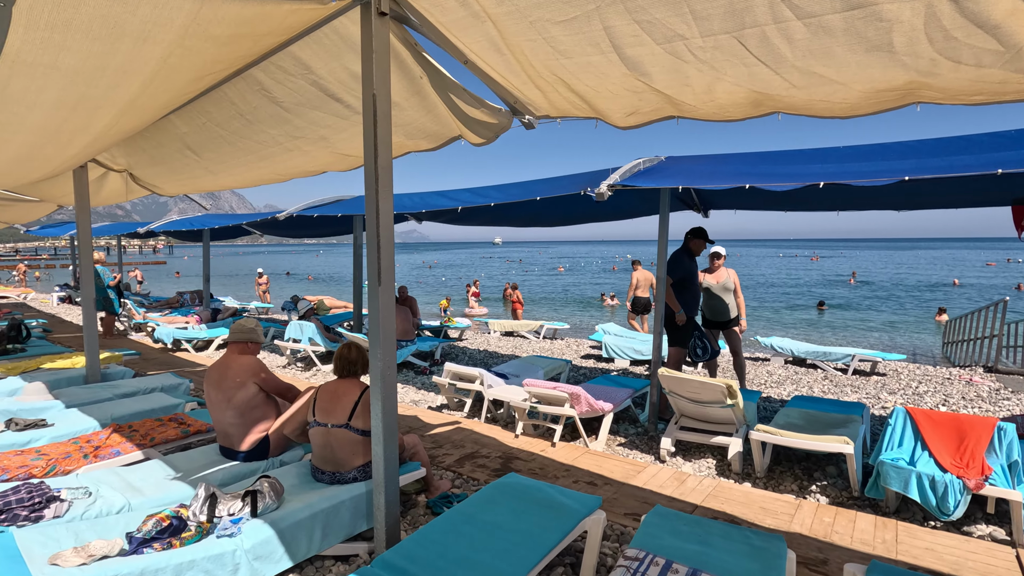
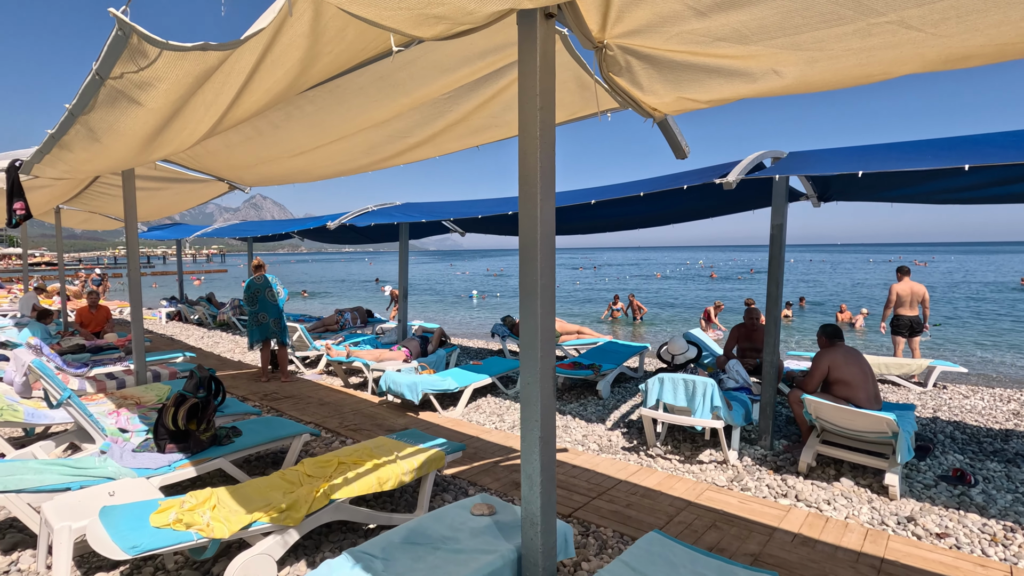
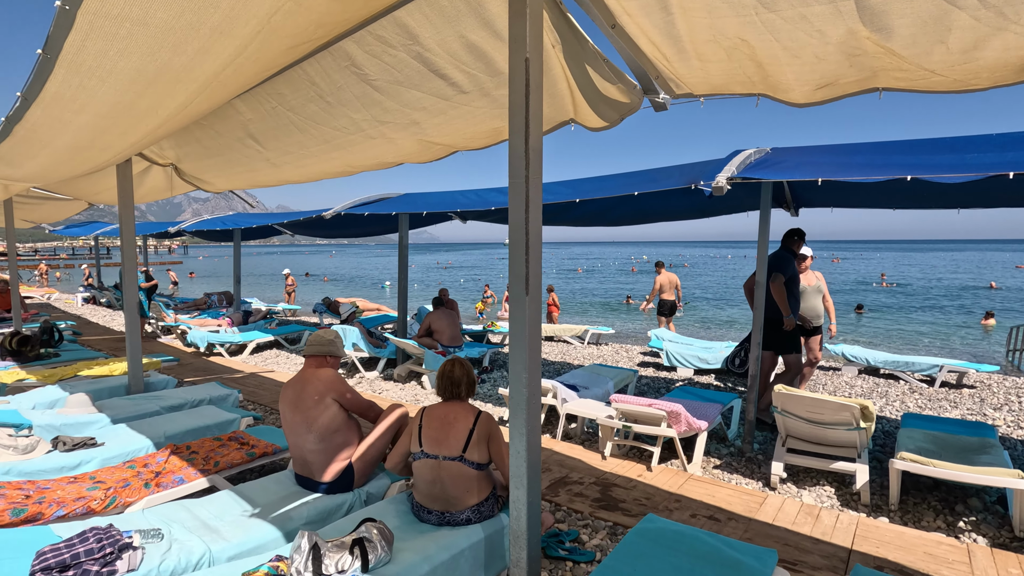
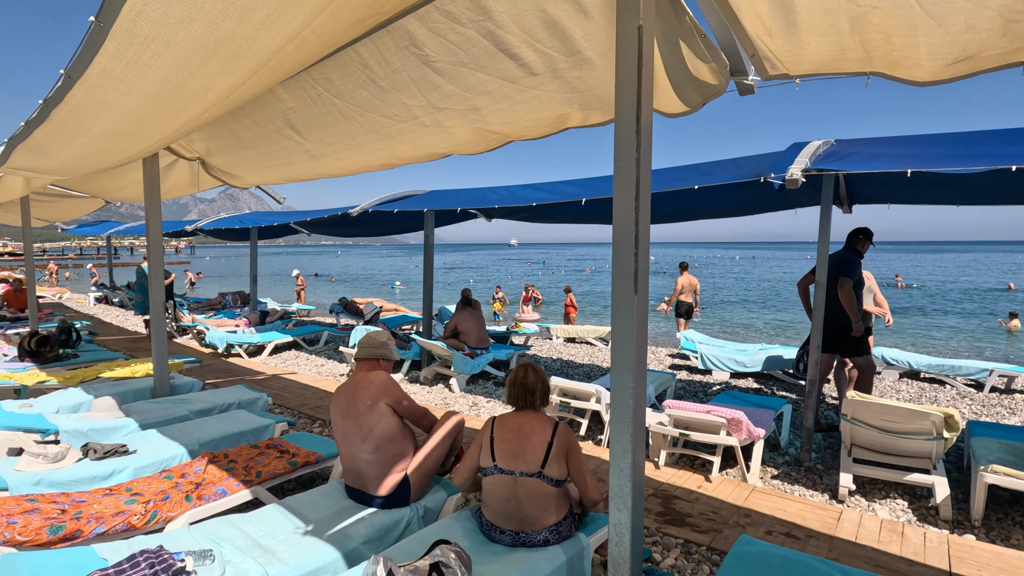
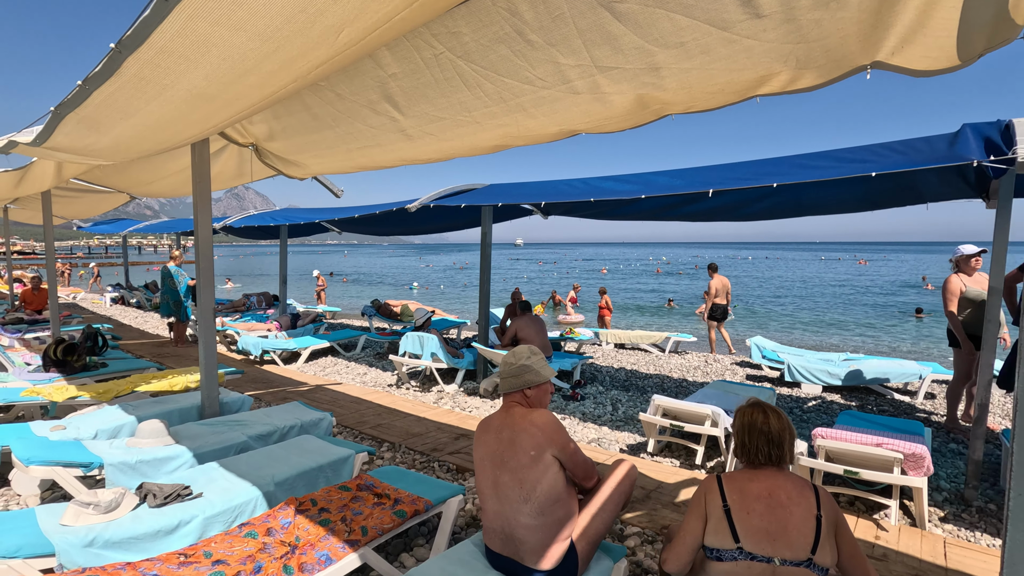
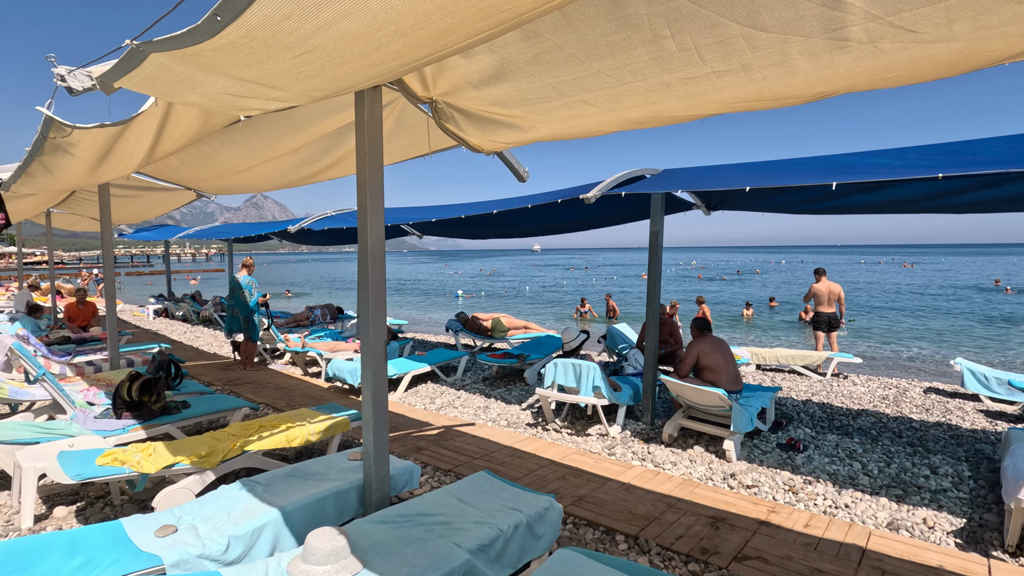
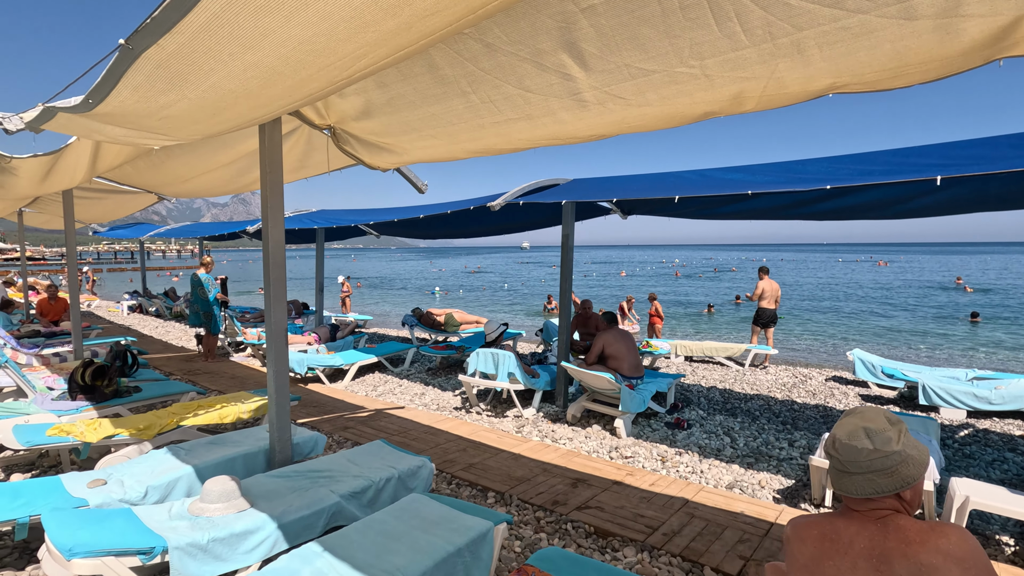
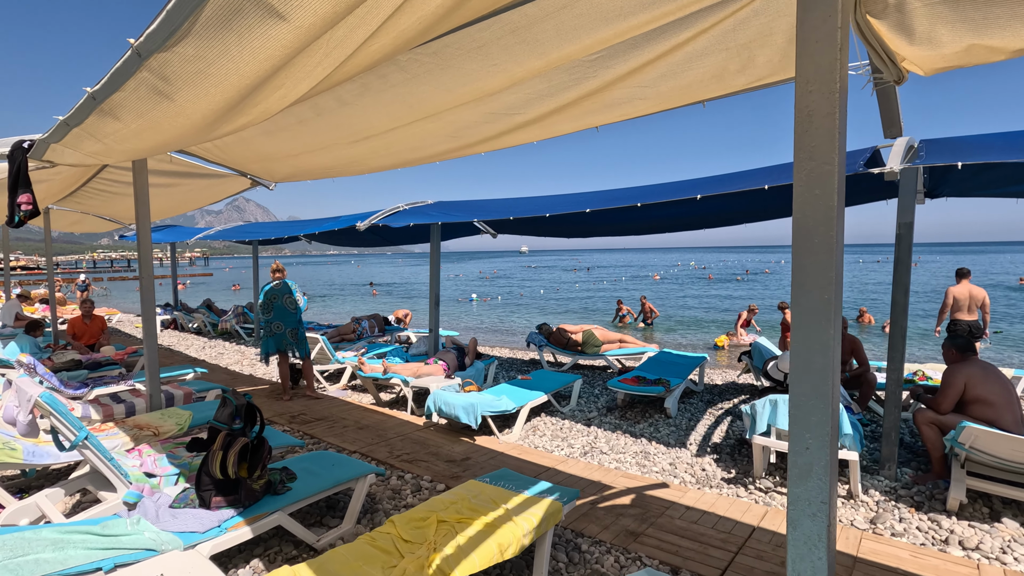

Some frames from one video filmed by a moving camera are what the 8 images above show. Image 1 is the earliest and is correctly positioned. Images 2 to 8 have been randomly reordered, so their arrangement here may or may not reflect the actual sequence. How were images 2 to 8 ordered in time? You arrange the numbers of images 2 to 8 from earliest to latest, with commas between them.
3, 4, 5, 7, 6, 2, 8
